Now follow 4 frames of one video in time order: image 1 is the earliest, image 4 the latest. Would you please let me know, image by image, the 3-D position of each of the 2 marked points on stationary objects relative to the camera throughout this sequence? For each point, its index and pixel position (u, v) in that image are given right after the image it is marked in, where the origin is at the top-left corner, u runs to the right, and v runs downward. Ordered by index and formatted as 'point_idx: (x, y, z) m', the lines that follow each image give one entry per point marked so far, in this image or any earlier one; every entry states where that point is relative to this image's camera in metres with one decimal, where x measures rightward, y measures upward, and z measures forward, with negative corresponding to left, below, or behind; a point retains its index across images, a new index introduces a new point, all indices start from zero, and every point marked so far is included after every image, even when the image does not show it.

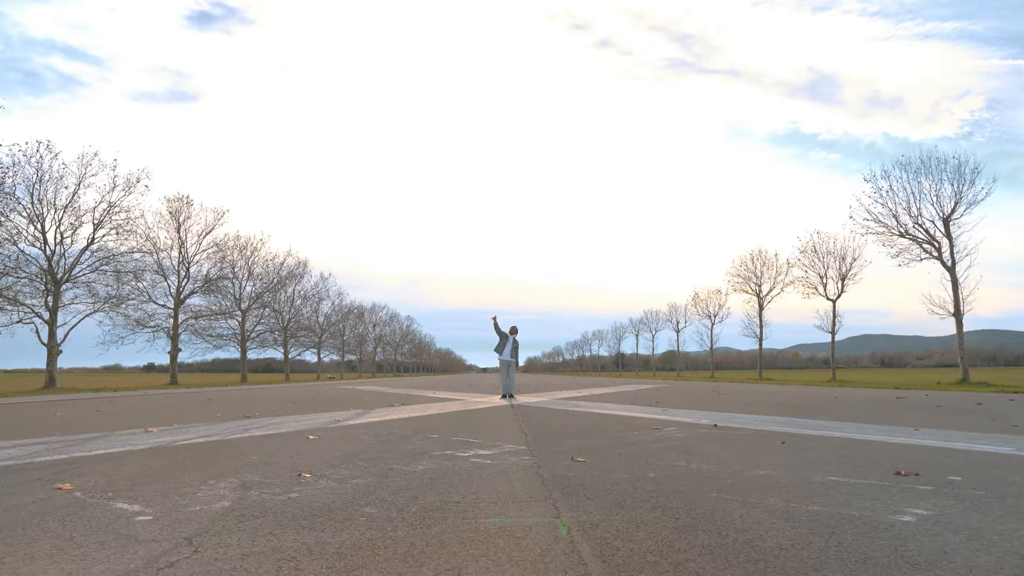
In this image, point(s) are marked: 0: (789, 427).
0: (+3.9, -2.0, +8.0) m
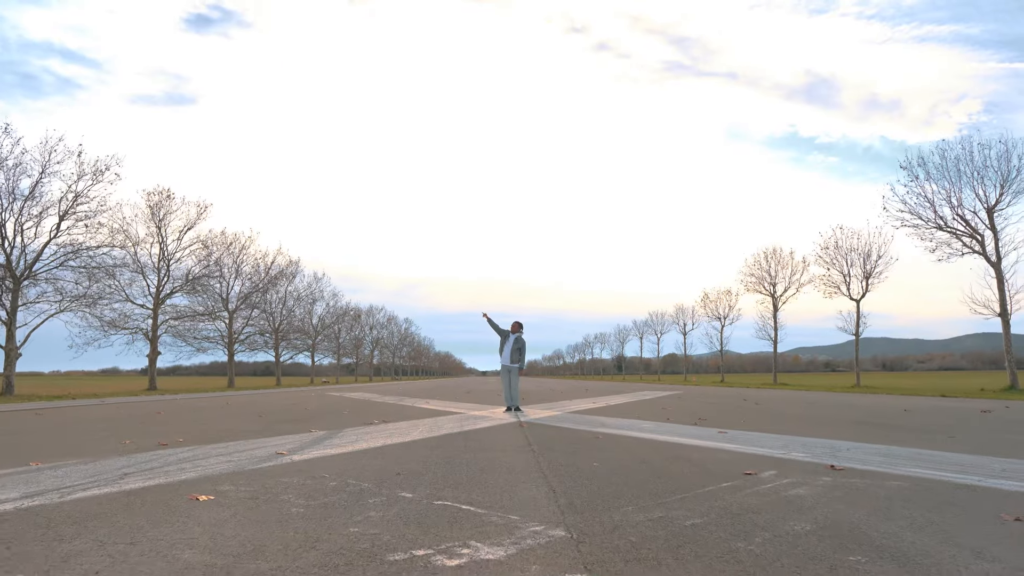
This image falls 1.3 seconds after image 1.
0: (+4.1, -1.7, +5.3) m
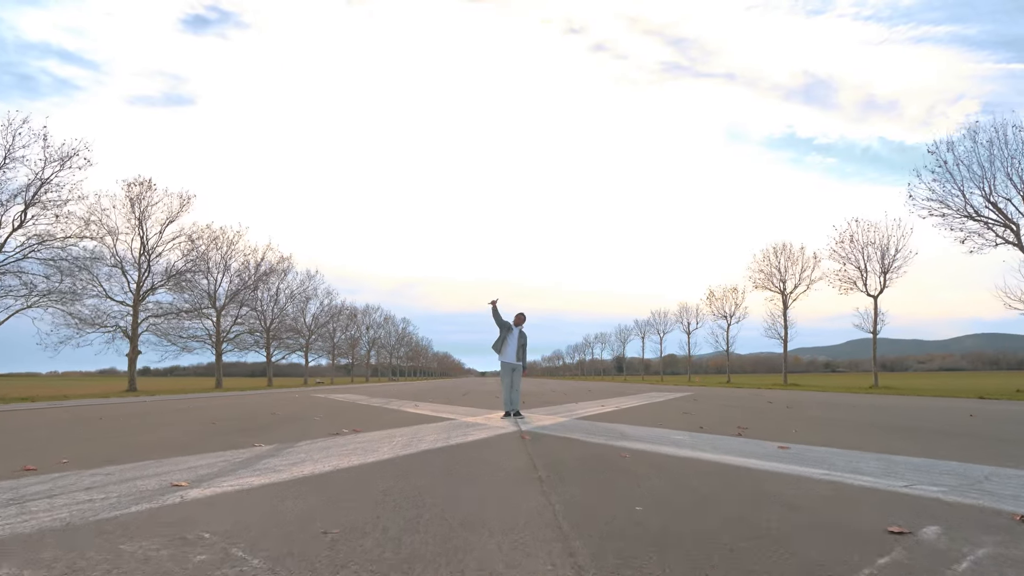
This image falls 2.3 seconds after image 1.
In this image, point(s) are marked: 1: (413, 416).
0: (+4.1, -1.4, +3.3) m
1: (-2.5, -3.1, +13.8) m
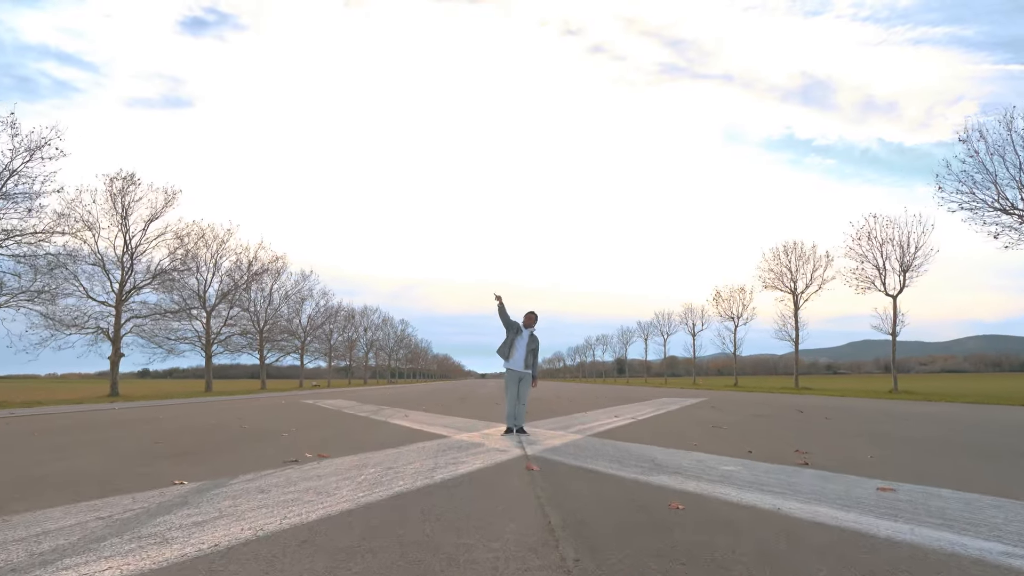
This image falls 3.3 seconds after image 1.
0: (+4.1, -1.3, +1.6) m
1: (-2.4, -3.0, +12.0) m
